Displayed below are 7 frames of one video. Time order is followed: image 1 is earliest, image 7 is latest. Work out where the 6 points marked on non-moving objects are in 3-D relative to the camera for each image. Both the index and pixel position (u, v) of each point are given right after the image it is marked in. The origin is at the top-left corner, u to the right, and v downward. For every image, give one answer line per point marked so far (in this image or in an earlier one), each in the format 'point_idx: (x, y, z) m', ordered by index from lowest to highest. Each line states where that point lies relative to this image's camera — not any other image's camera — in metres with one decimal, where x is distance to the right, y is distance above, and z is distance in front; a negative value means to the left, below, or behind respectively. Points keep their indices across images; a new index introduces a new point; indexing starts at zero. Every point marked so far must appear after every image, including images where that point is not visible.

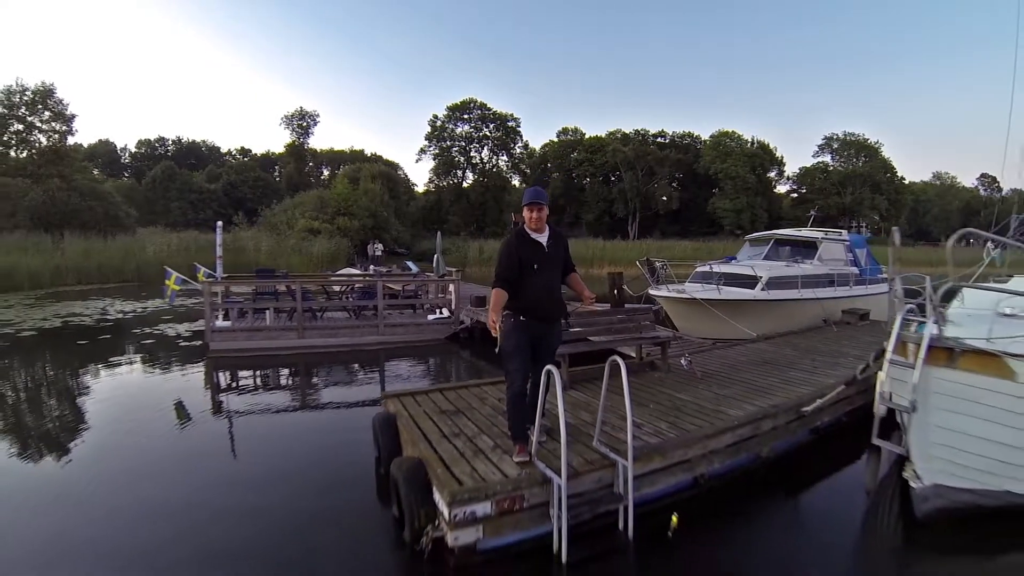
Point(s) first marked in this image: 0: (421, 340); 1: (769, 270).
0: (-1.8, -1.1, +11.1) m
1: (+4.0, +0.2, +8.1) m
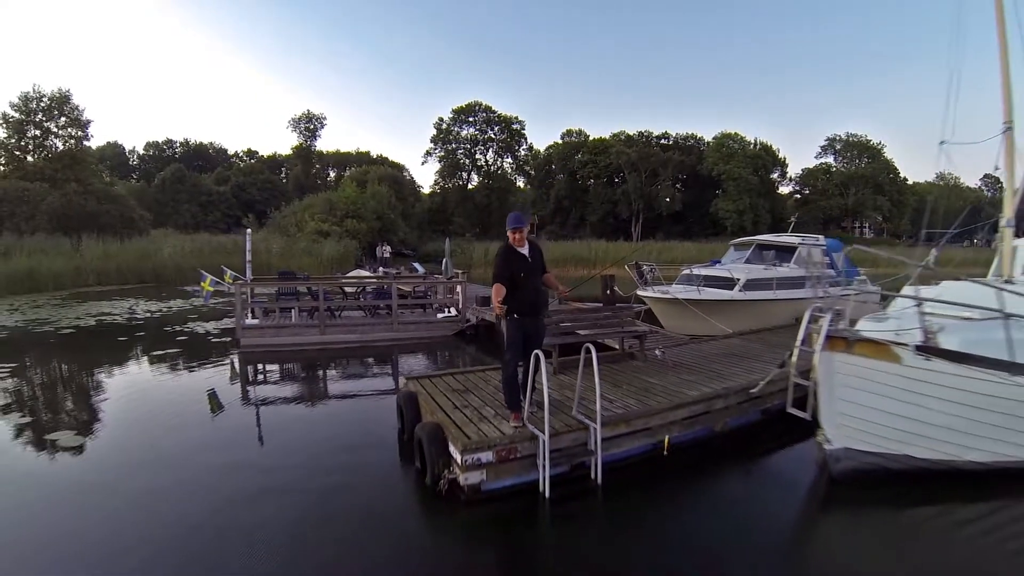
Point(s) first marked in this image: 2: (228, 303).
0: (-1.8, -1.2, +11.9) m
1: (+4.0, +0.2, +8.9) m
2: (-9.2, -0.5, +17.4) m
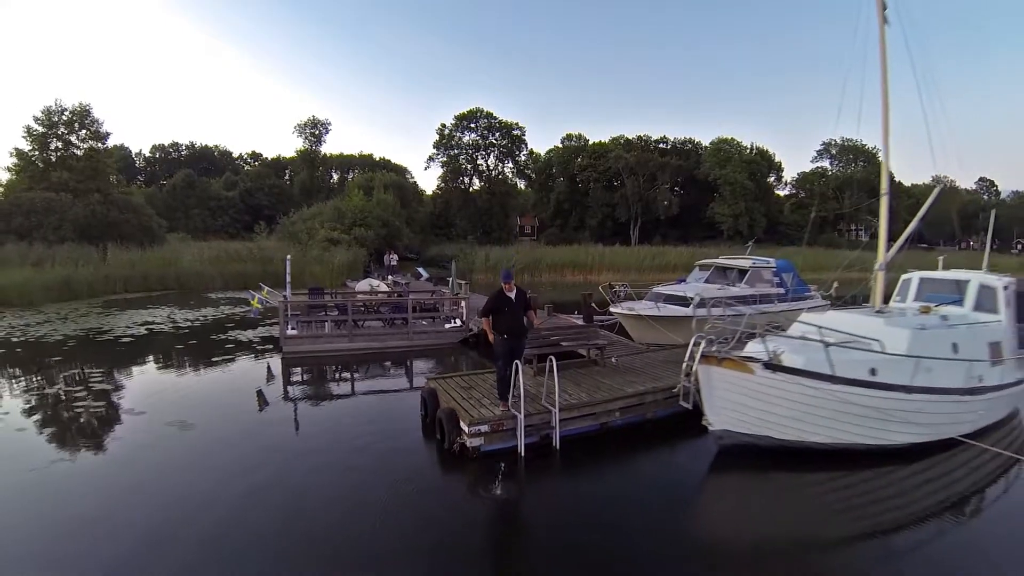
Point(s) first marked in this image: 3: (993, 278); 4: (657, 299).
0: (-1.9, -1.5, +13.7) m
1: (+3.9, -0.1, +10.7) m
2: (-9.2, -0.8, +19.3) m
3: (+7.0, 0.0, +7.4) m
4: (+3.0, -0.3, +10.9) m
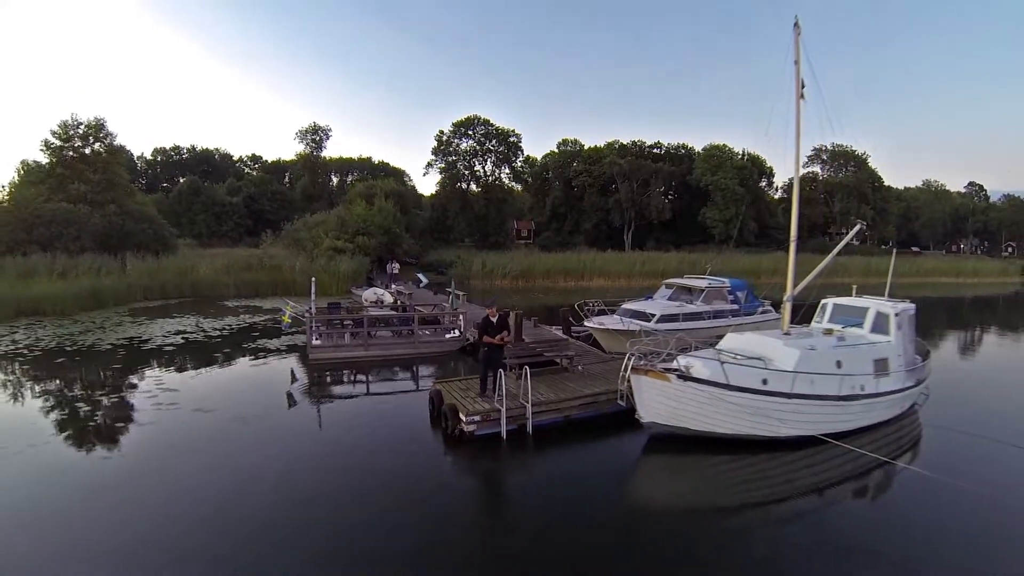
0: (-2.1, -1.9, +15.7) m
1: (+3.7, -0.5, +12.6) m
2: (-9.5, -1.3, +21.2) m
3: (+6.8, -0.4, +9.4) m
4: (+2.8, -0.7, +12.8) m
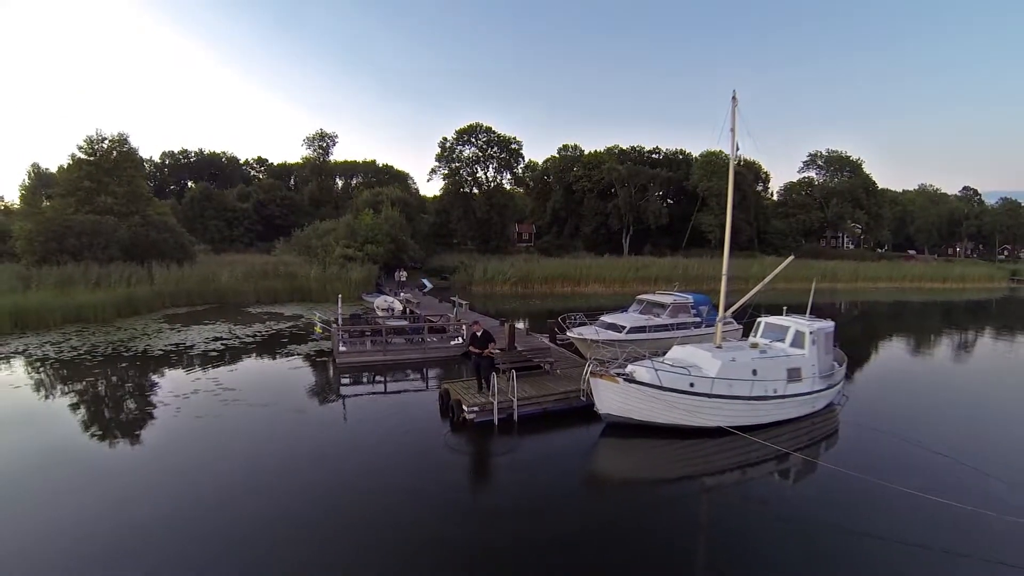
0: (-2.3, -2.3, +18.1) m
1: (+3.5, -1.0, +15.0) m
2: (-9.6, -1.7, +23.6) m
3: (+6.6, -0.8, +11.7) m
4: (+2.6, -1.2, +15.2) m
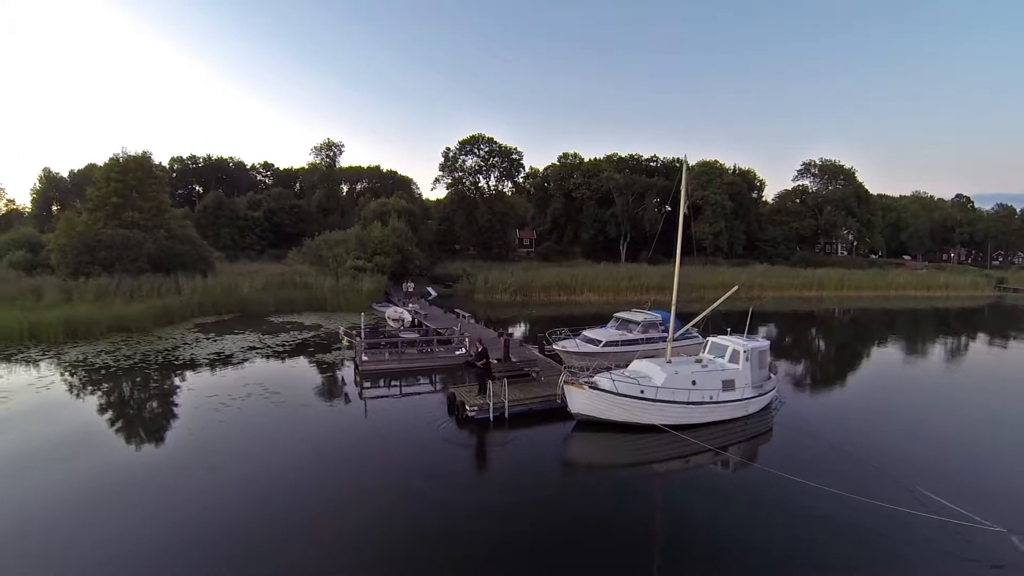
0: (-2.4, -3.0, +20.9) m
1: (+3.3, -1.7, +17.8) m
2: (-9.8, -2.4, +26.4) m
3: (+6.4, -1.5, +14.5) m
4: (+2.4, -1.8, +18.0) m
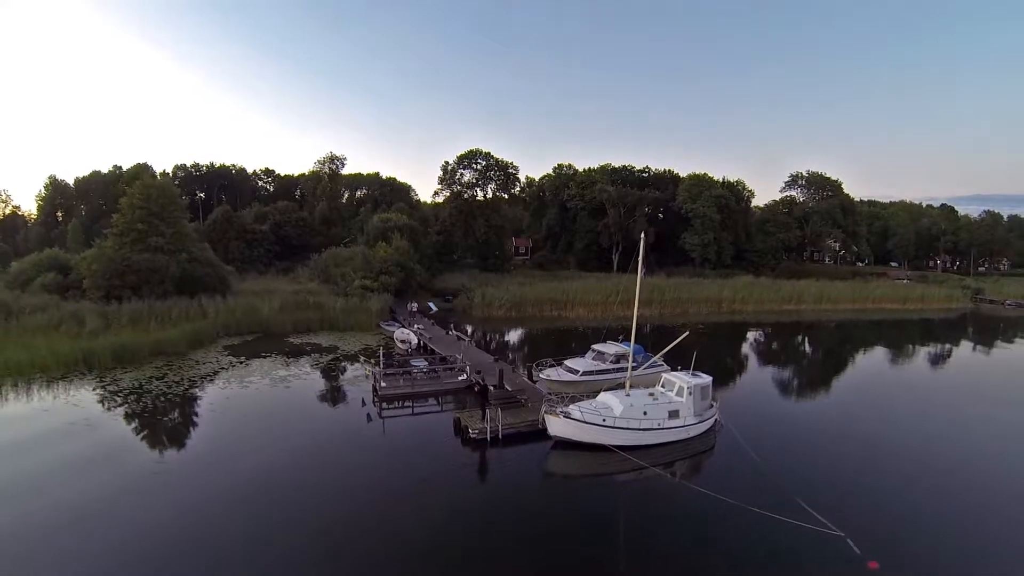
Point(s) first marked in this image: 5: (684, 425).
0: (-2.7, -4.6, +24.5) m
1: (+3.1, -3.3, +21.4) m
2: (-10.1, -3.9, +30.0) m
3: (+6.2, -3.1, +18.1) m
4: (+2.2, -3.4, +21.6) m
5: (+6.2, -4.6, +17.9) m
